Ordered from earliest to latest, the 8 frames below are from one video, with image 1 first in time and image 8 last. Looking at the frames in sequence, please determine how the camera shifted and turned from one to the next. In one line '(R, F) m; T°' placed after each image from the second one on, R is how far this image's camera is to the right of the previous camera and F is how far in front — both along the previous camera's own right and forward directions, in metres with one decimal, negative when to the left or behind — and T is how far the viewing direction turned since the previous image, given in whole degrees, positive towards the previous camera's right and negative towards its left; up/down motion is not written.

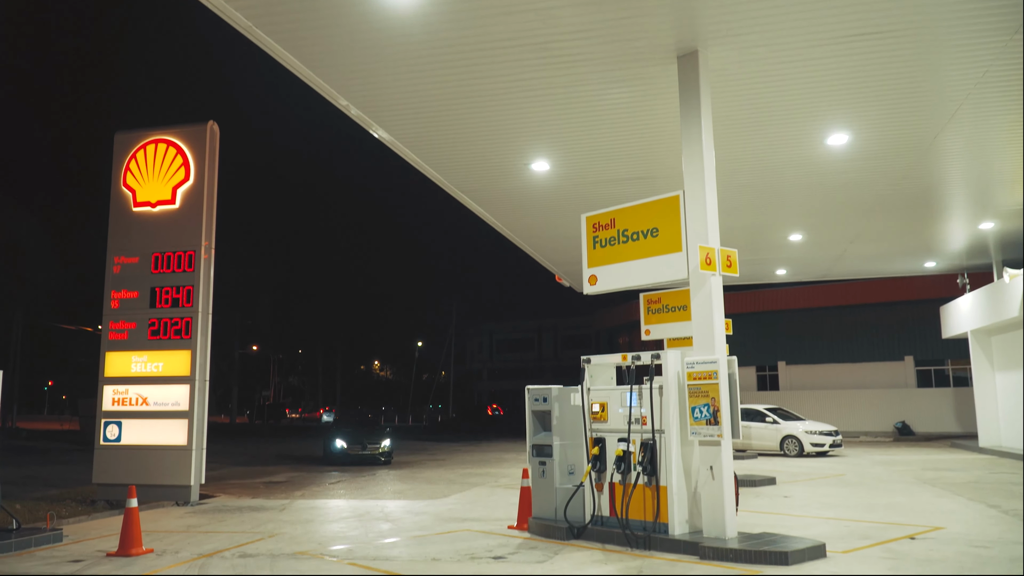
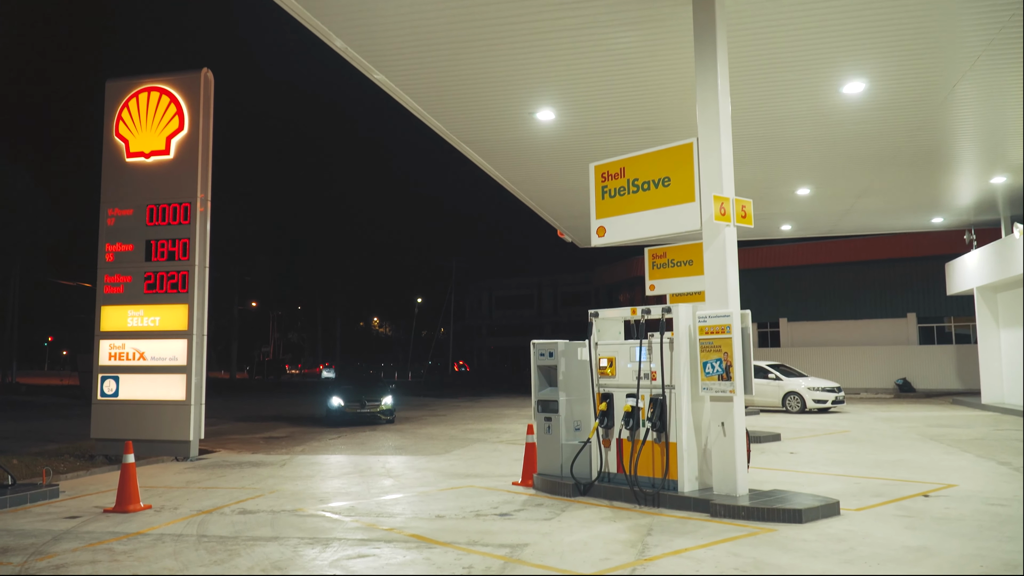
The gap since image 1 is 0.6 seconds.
(-0.1, +0.3) m; 0°
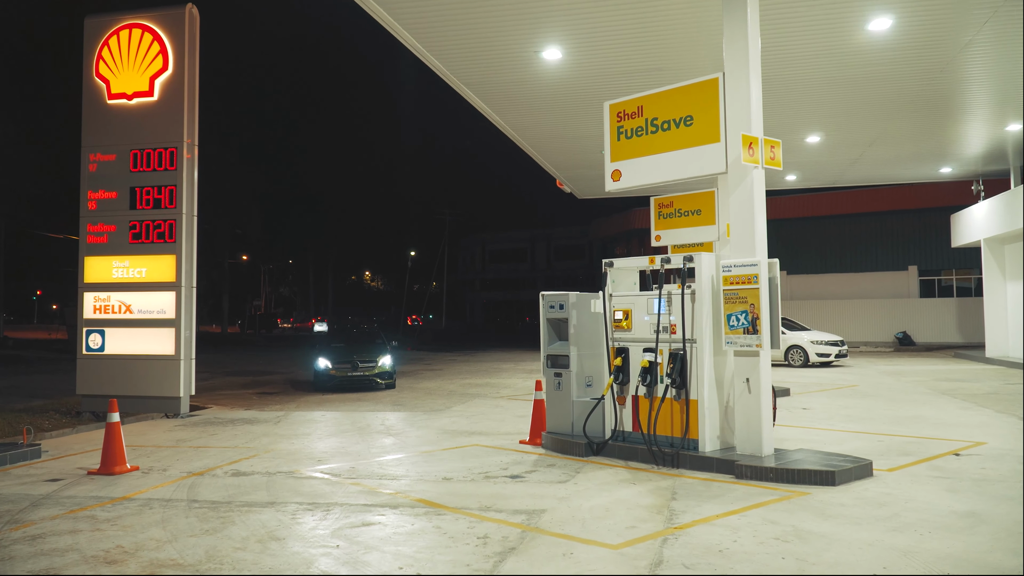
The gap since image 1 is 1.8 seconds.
(-0.2, +0.6) m; +1°
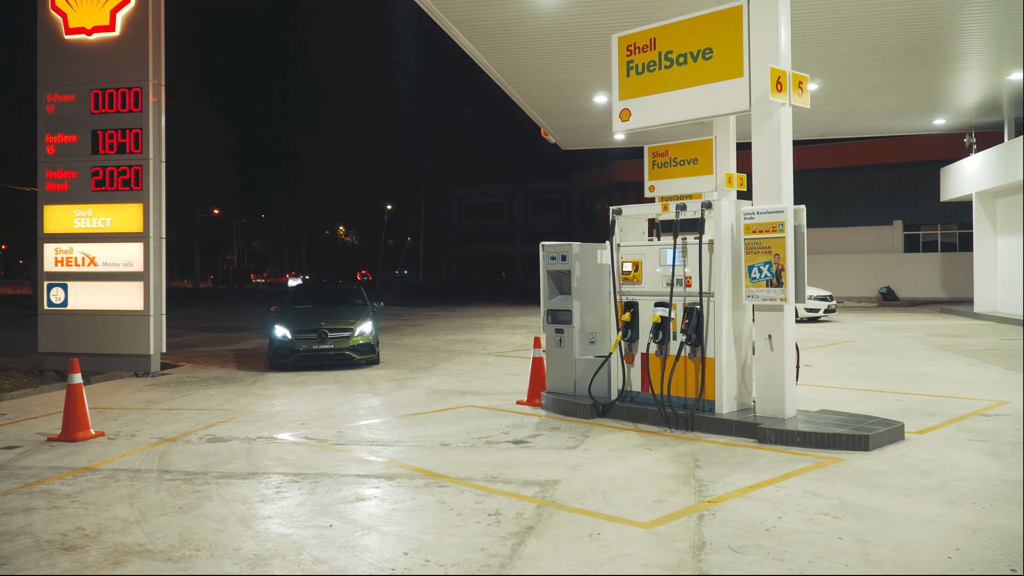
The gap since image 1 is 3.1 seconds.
(-0.2, +0.6) m; +2°
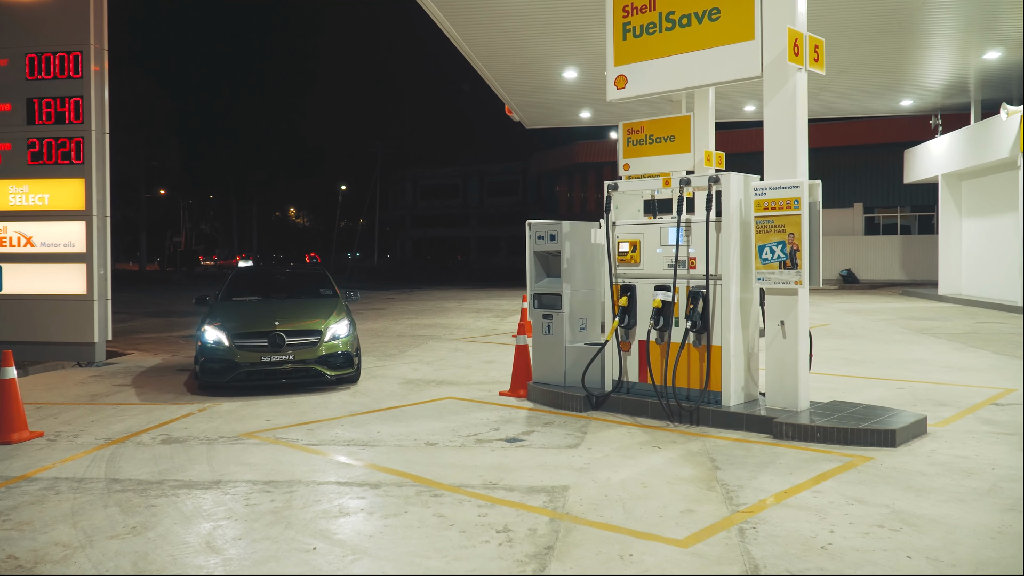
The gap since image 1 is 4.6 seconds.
(-0.3, +0.6) m; +3°
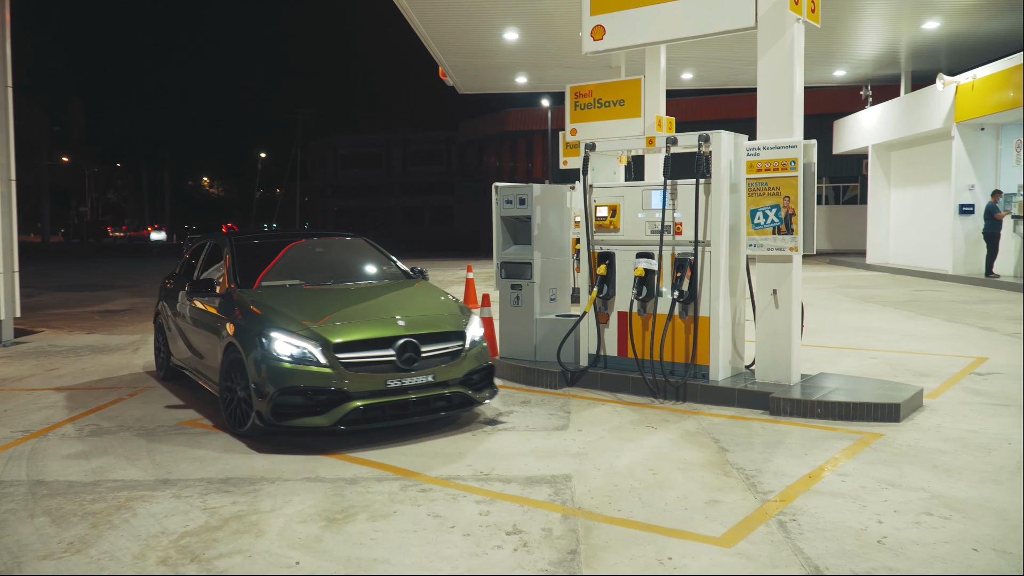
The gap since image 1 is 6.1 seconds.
(-0.4, +0.5) m; +6°
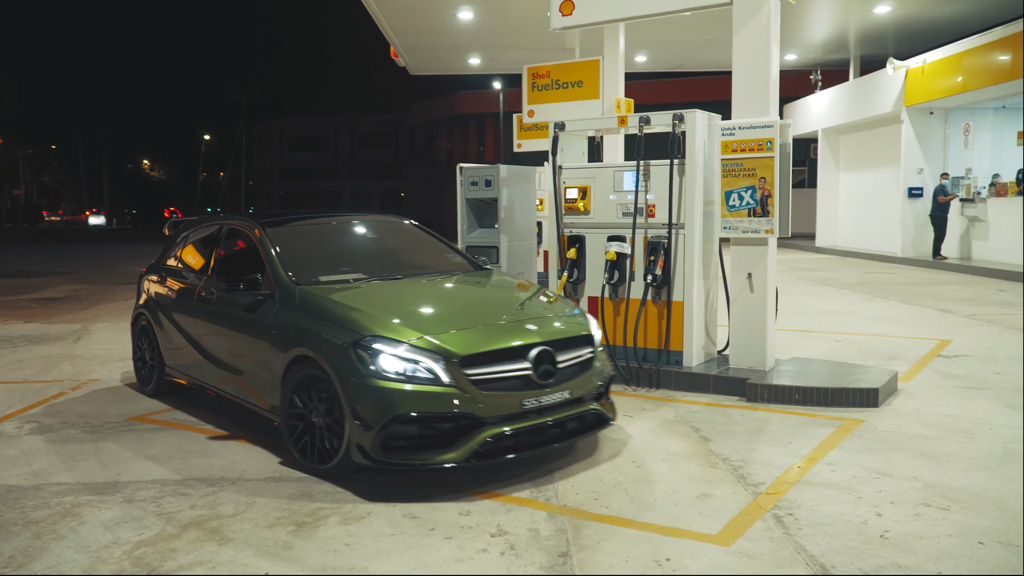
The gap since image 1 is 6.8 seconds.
(-0.1, +0.3) m; +4°
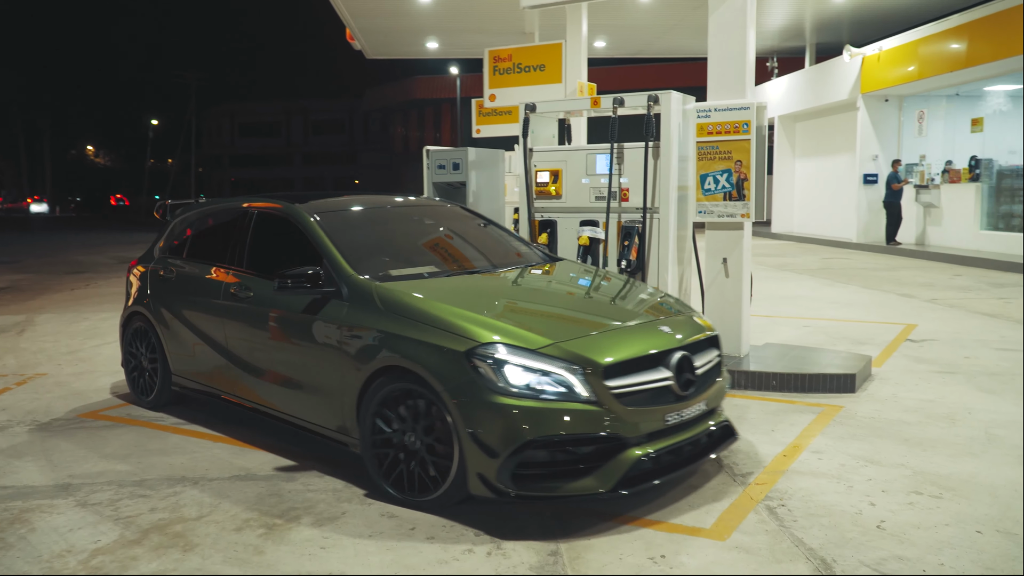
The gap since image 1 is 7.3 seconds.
(-0.1, +0.2) m; +3°
